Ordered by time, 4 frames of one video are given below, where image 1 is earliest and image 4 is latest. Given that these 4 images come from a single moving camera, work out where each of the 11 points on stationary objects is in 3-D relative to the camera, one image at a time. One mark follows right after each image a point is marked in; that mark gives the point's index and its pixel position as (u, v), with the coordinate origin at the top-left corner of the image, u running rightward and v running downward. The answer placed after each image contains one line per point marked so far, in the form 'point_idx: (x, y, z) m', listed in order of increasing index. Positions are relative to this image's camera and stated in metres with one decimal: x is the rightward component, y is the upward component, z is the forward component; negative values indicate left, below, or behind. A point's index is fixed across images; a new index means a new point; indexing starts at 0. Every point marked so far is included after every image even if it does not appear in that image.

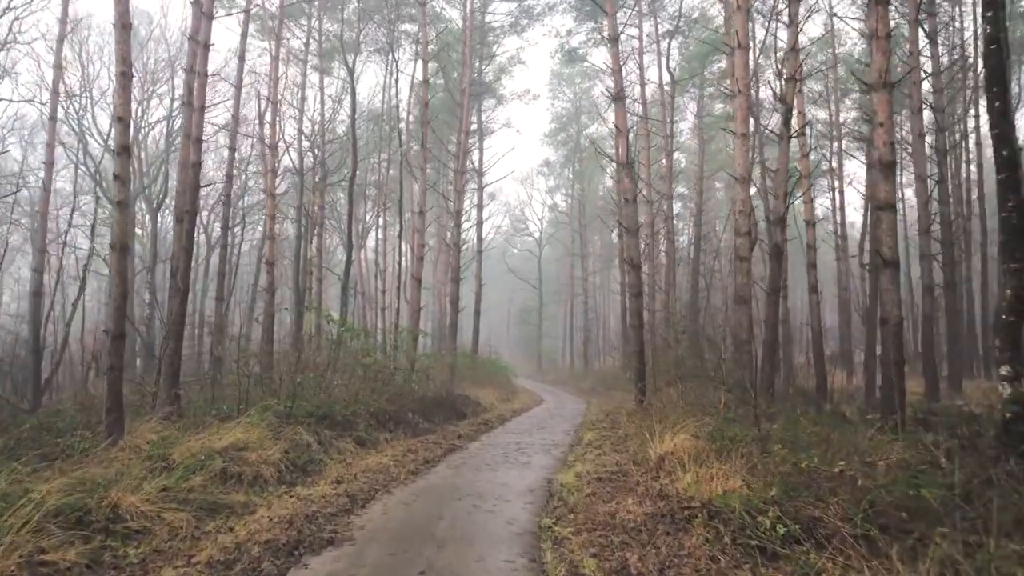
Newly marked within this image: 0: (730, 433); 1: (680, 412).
0: (+2.1, -1.4, +6.3) m
1: (+2.1, -1.5, +8.0) m
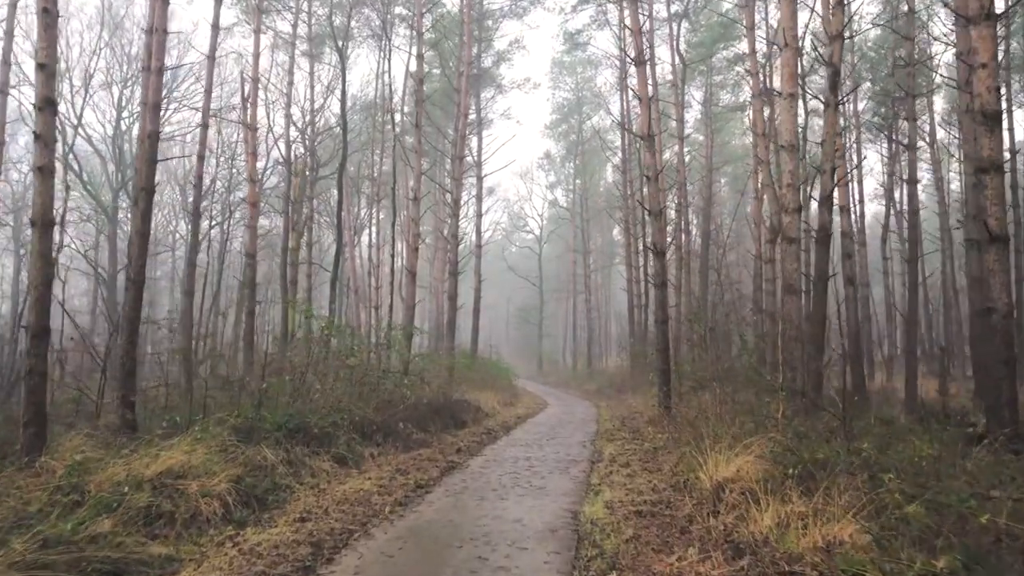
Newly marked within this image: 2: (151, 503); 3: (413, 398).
0: (+2.2, -1.2, +4.9) m
1: (+2.2, -1.4, +6.6) m
2: (-2.5, -1.5, +4.6) m
3: (-1.5, -1.7, +10.2) m
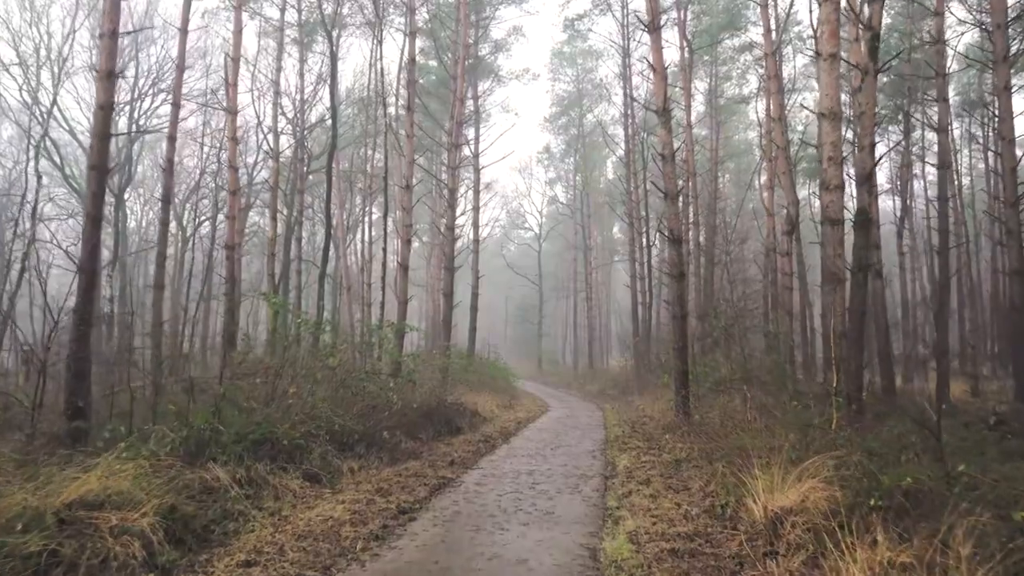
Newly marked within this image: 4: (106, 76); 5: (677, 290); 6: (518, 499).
0: (+2.2, -1.1, +3.9) m
1: (+2.2, -1.3, +5.6) m
2: (-2.5, -1.4, +3.5) m
3: (-1.5, -1.6, +9.2) m
4: (-5.0, +2.6, +8.2) m
5: (+2.3, 0.0, +9.2) m
6: (+0.1, -1.8, +5.7) m
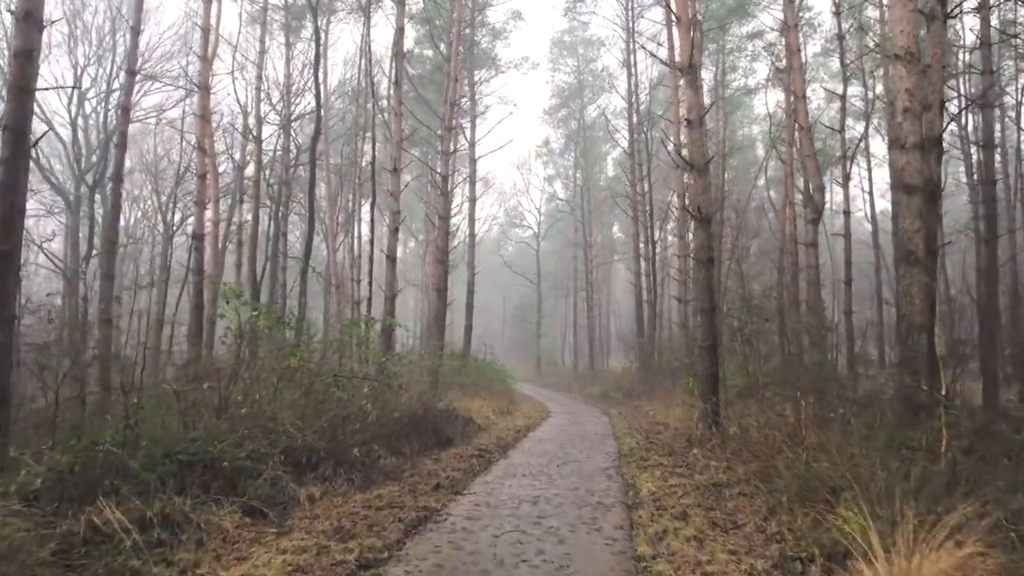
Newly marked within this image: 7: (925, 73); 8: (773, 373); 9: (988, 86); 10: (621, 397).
0: (+2.3, -1.0, +2.5) m
1: (+2.2, -1.1, +4.2) m
2: (-2.5, -1.2, +2.1) m
3: (-1.5, -1.4, +7.8) m
4: (-5.0, +2.8, +6.8) m
5: (+2.3, +0.1, +7.9) m
6: (+0.1, -1.7, +4.4) m
7: (+4.4, +2.3, +7.0) m
8: (+3.0, -1.0, +7.5) m
9: (+8.8, +3.8, +12.3) m
10: (+3.1, -3.2, +19.1) m
